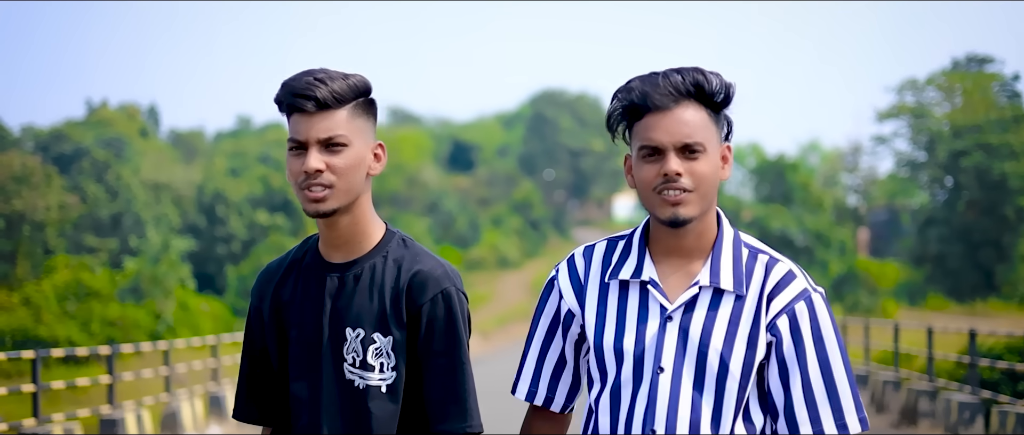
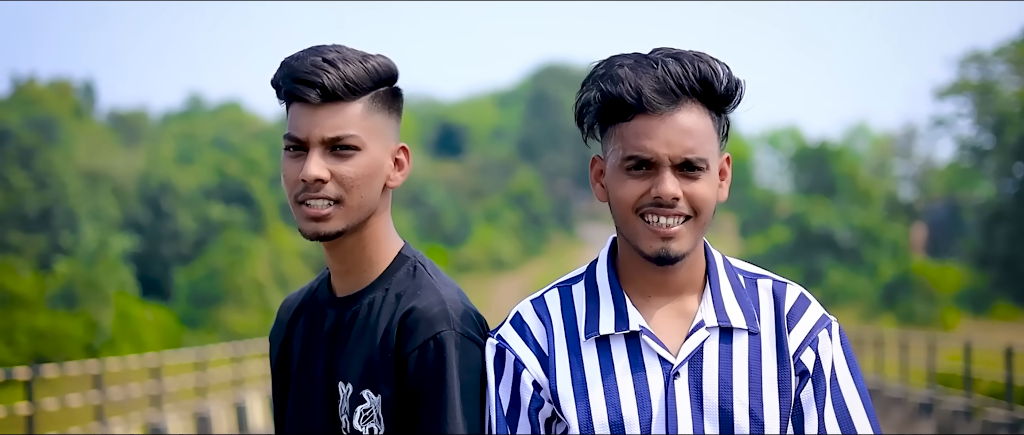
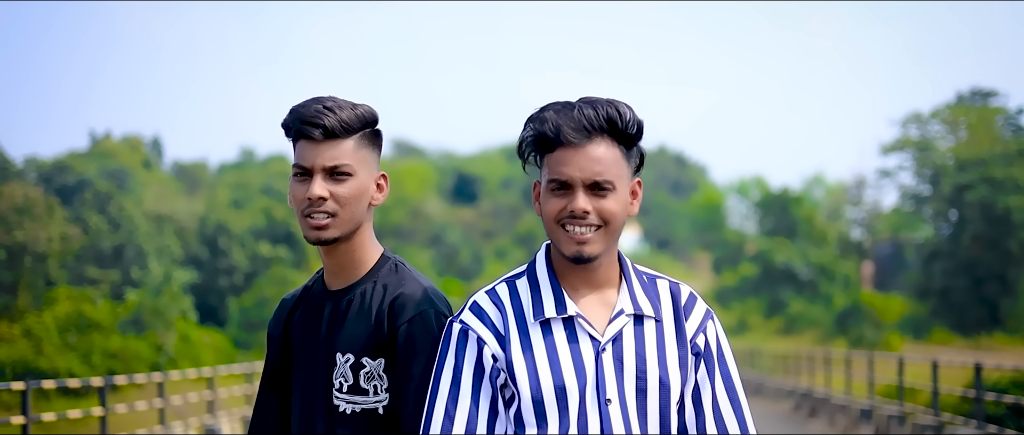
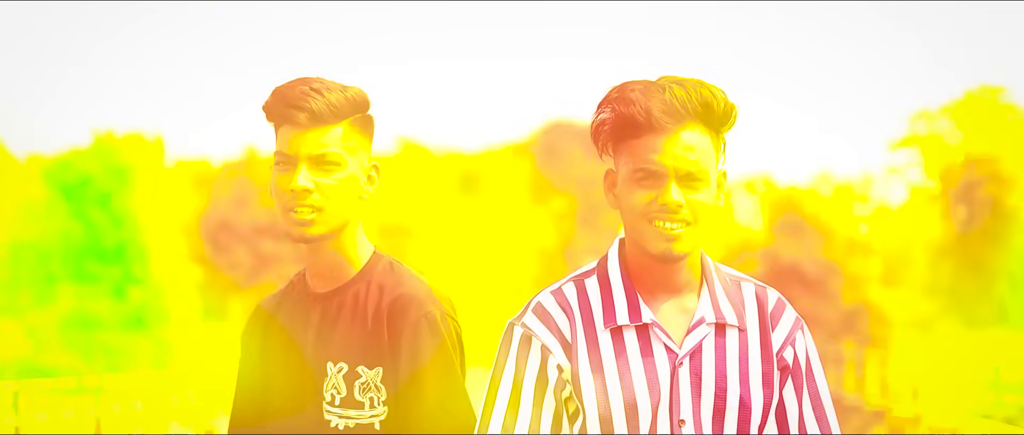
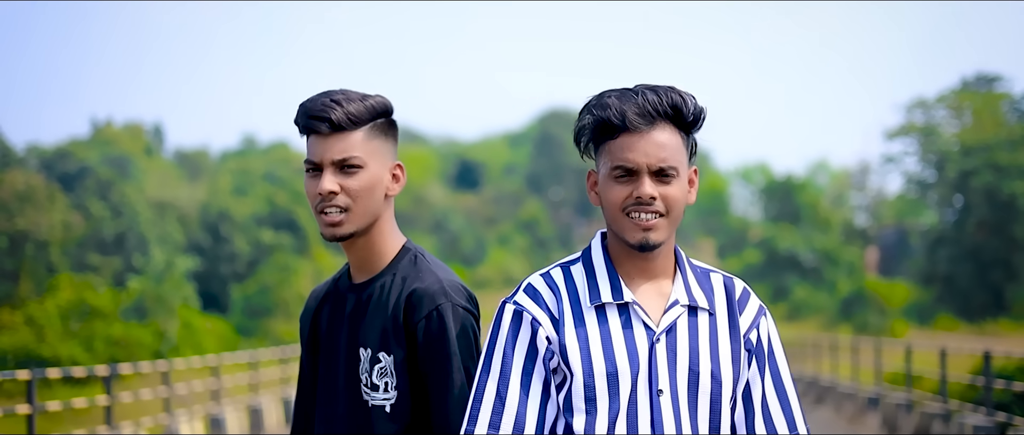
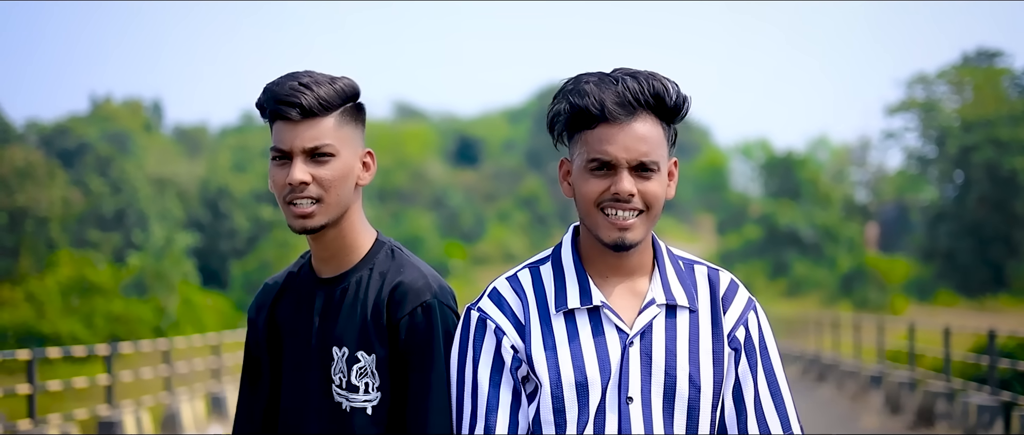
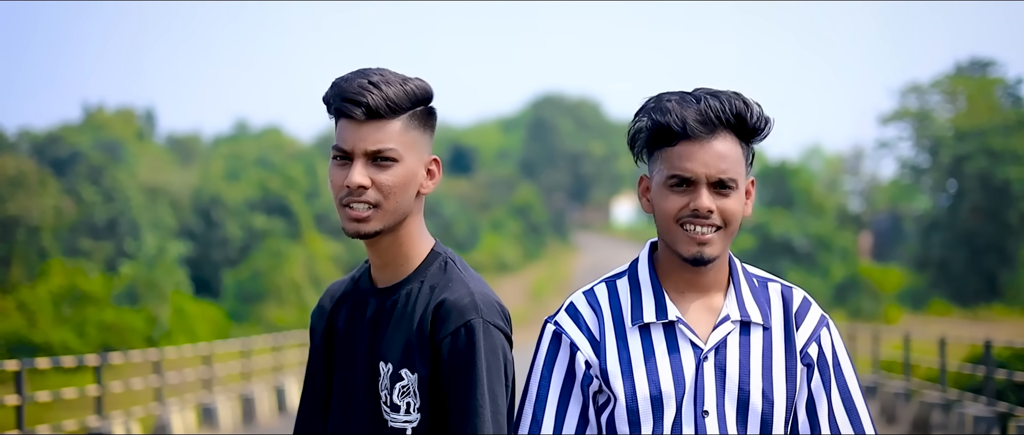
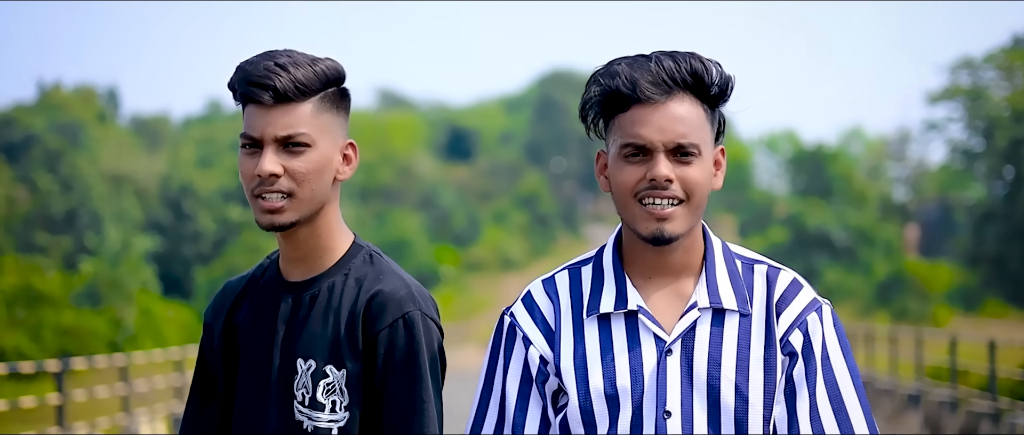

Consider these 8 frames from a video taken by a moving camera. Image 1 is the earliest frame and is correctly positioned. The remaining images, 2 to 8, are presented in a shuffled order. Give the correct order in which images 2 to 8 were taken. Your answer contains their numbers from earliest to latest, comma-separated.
8, 6, 2, 7, 5, 3, 4
